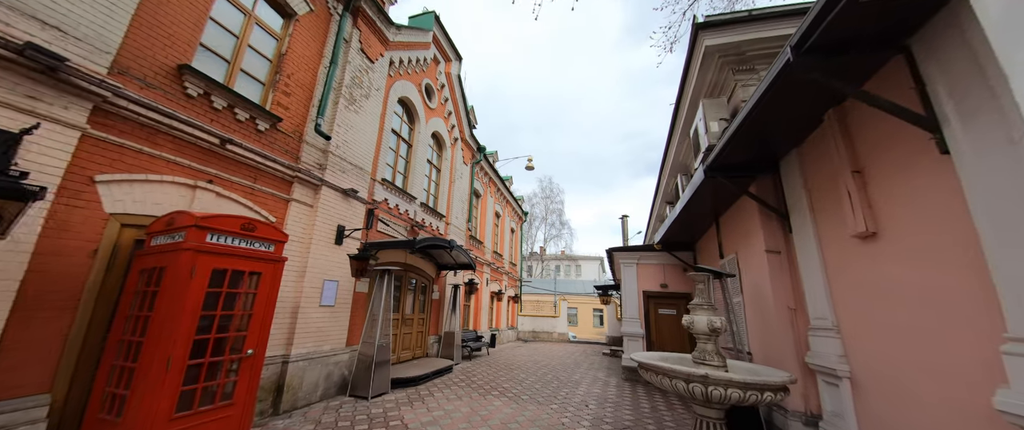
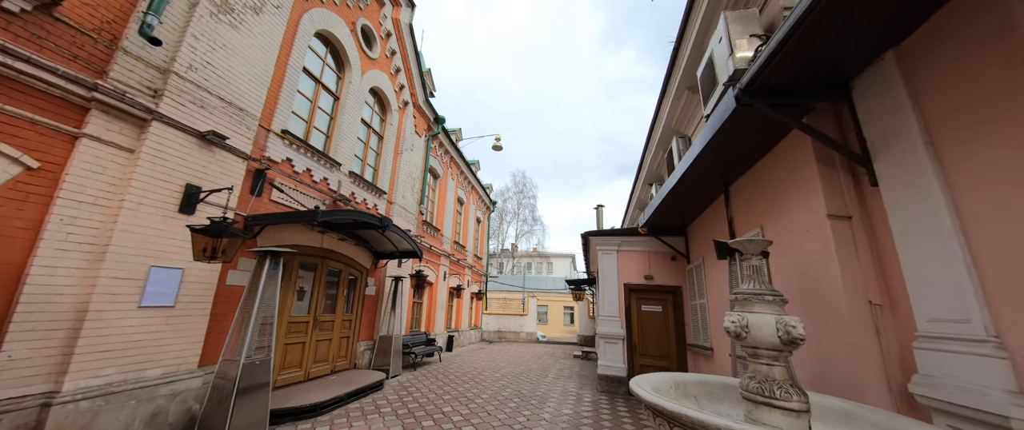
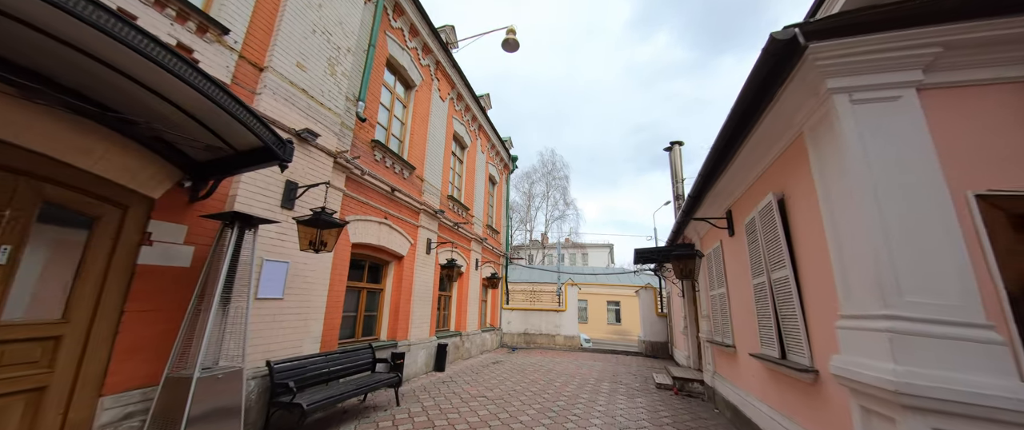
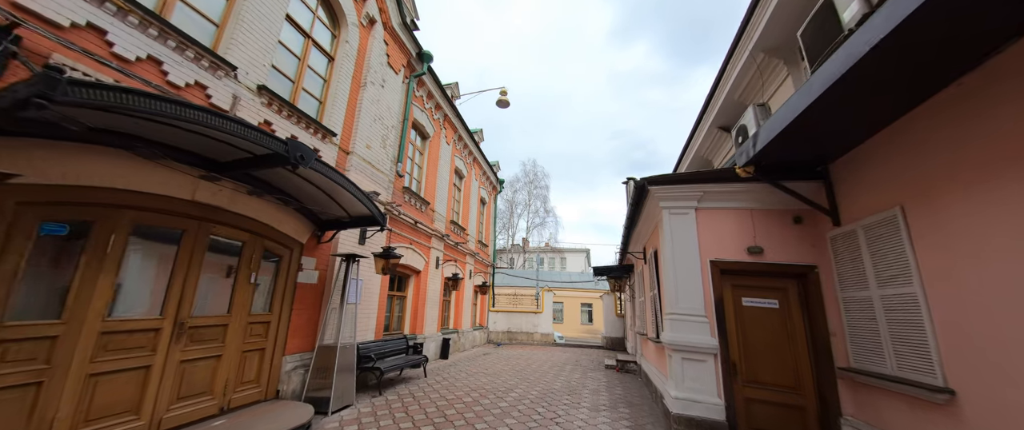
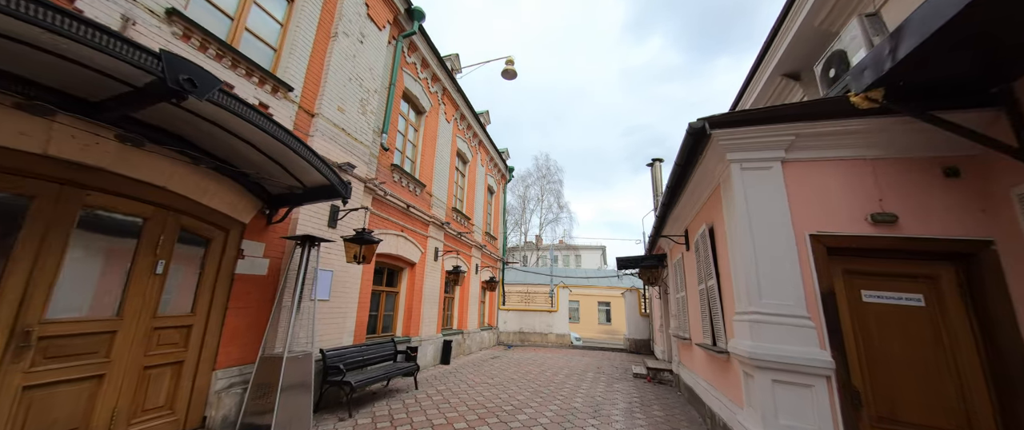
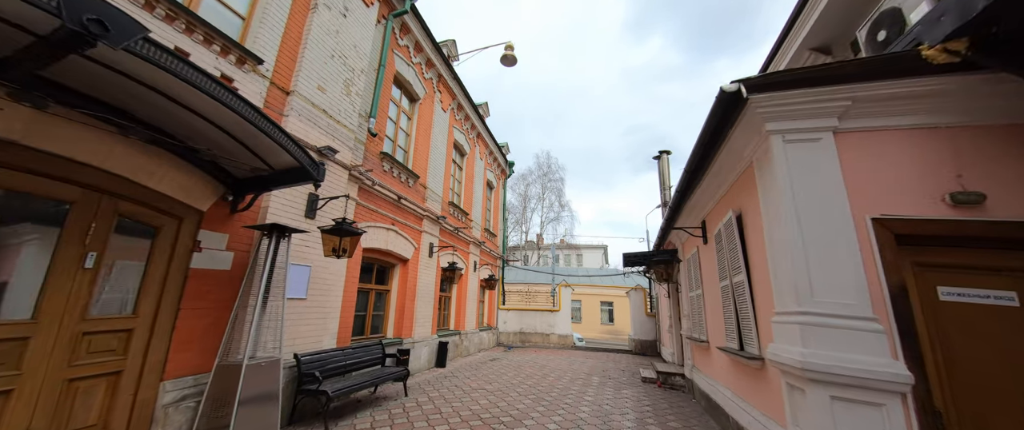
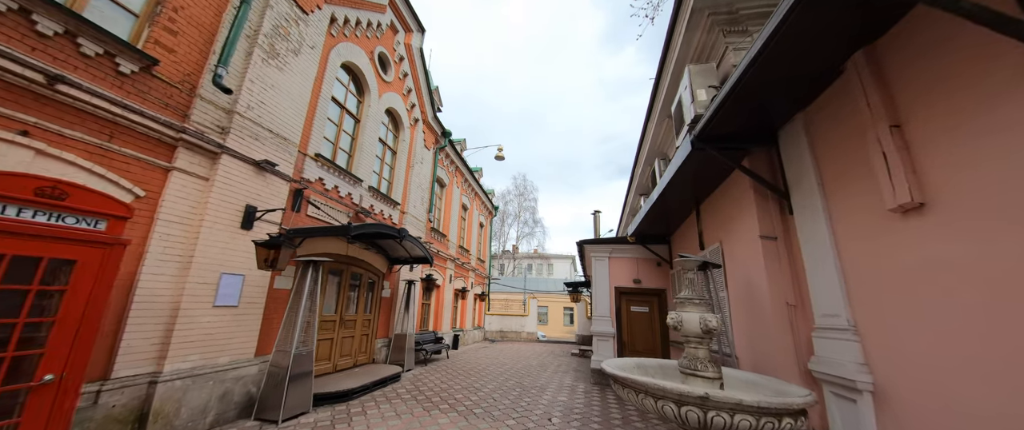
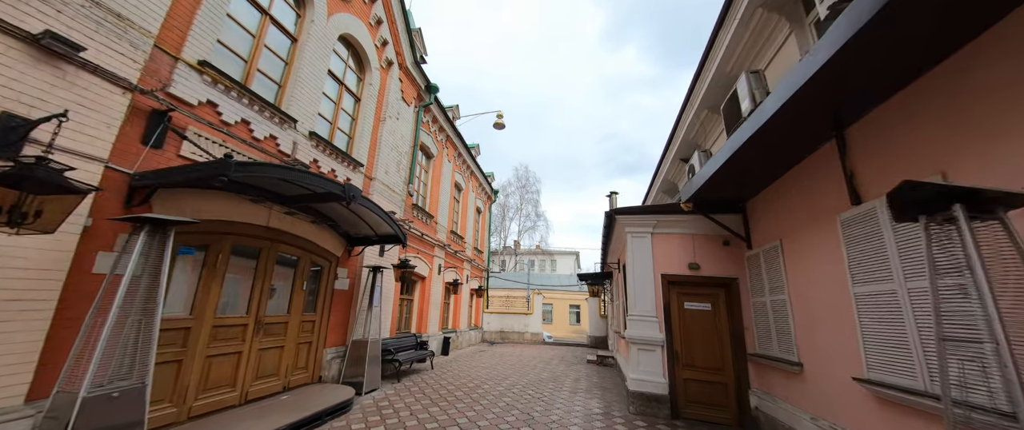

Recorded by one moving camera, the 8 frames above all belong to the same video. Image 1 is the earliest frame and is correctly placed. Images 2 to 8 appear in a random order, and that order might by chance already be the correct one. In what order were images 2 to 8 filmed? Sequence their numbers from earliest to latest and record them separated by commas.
7, 2, 8, 4, 5, 6, 3
